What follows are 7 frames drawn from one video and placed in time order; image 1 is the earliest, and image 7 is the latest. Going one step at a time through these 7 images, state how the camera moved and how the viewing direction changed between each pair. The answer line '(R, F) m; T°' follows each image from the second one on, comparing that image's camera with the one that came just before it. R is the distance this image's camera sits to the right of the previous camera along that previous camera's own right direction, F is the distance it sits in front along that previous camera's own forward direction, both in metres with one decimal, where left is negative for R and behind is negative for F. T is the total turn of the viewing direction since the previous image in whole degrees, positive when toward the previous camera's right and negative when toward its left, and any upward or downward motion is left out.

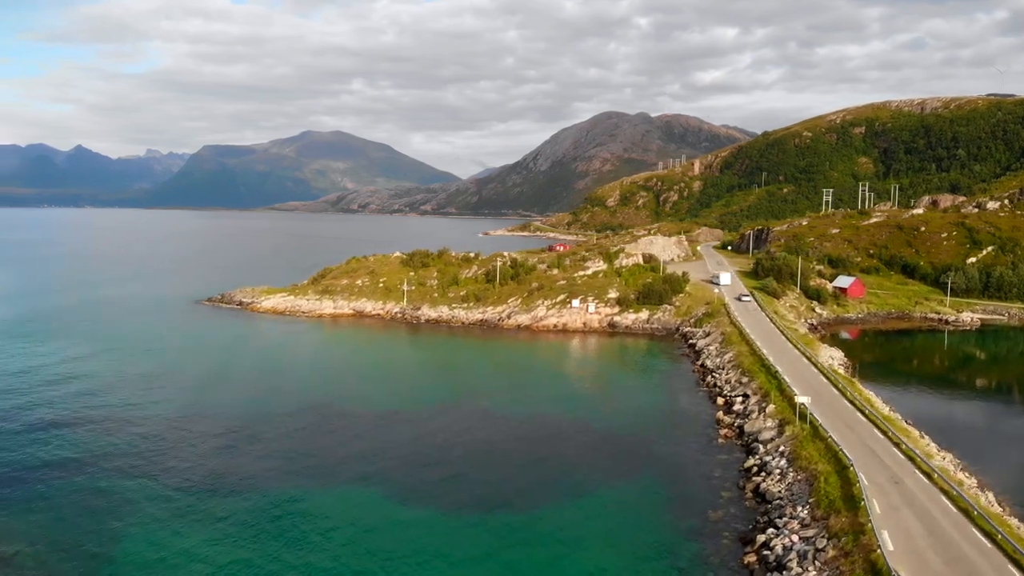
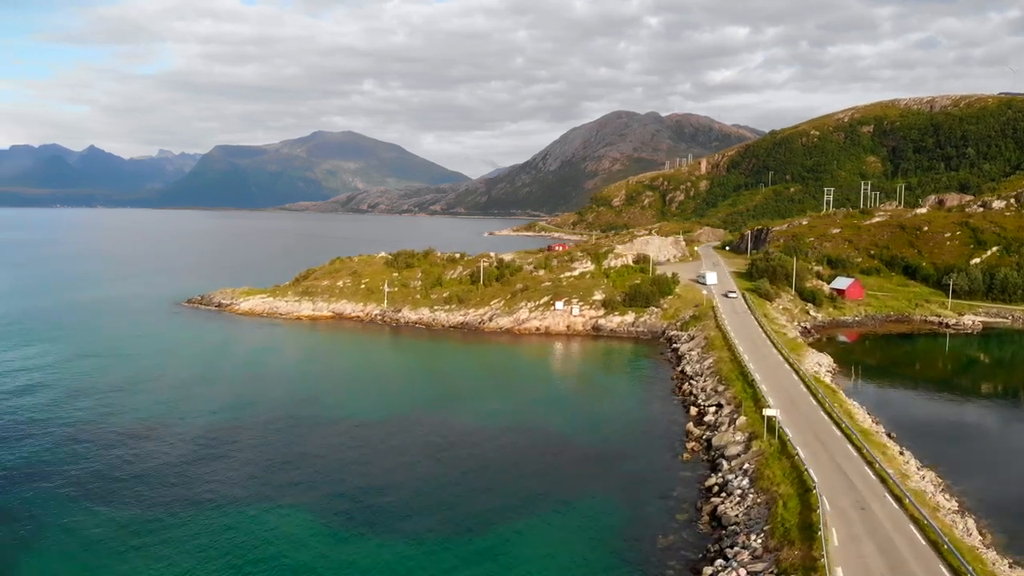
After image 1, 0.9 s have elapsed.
(+3.2, +2.3) m; -1°
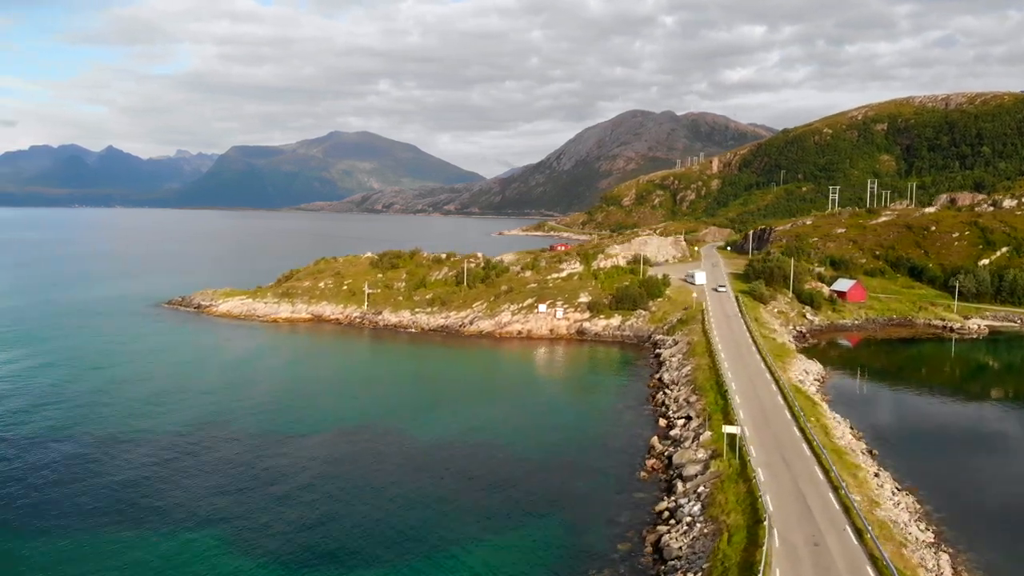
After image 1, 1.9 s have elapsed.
(+3.6, +2.5) m; -1°
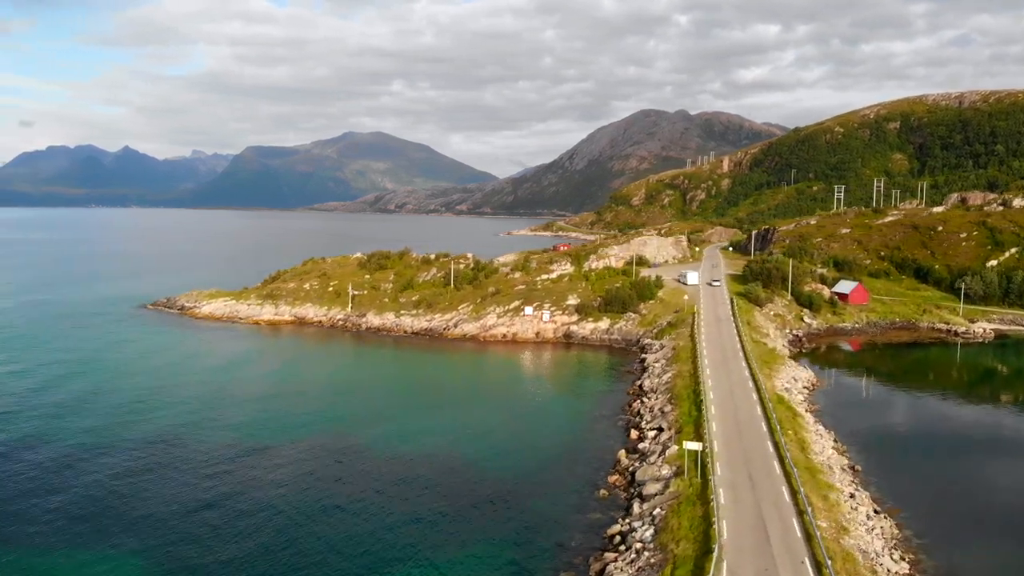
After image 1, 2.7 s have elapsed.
(+2.9, +2.0) m; -1°
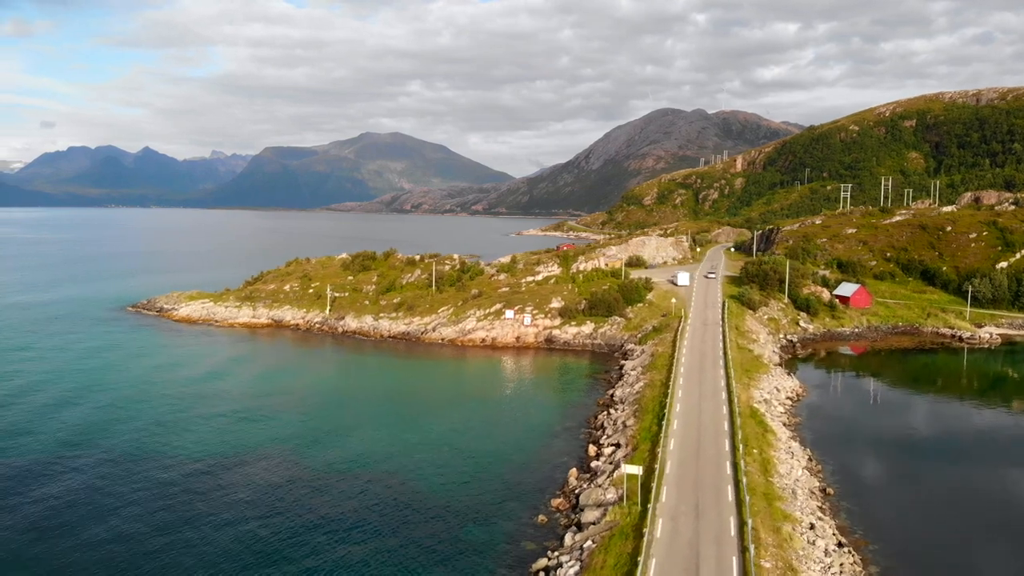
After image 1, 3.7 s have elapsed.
(+3.7, +2.5) m; -1°
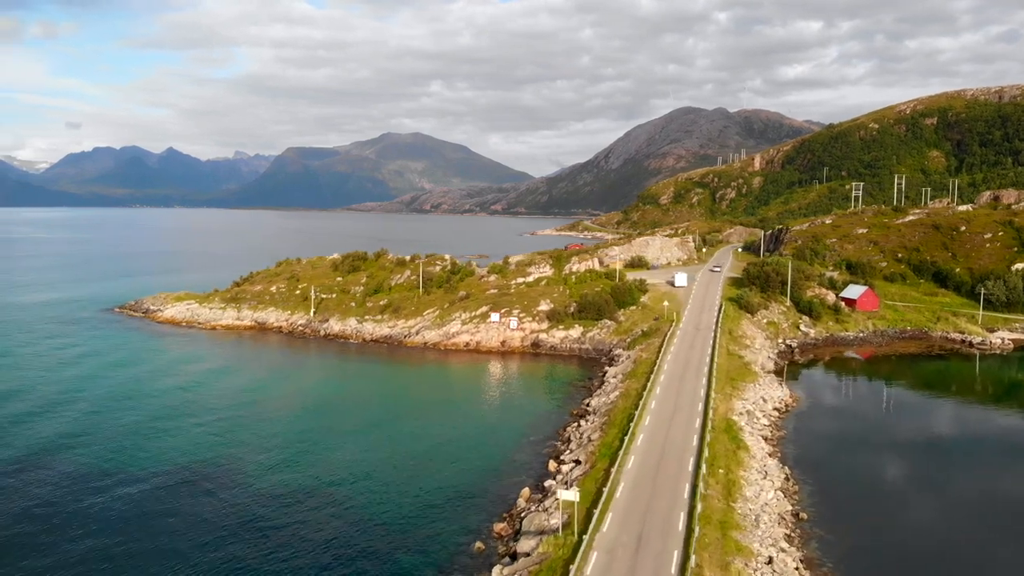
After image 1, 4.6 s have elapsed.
(+3.4, +2.2) m; -2°
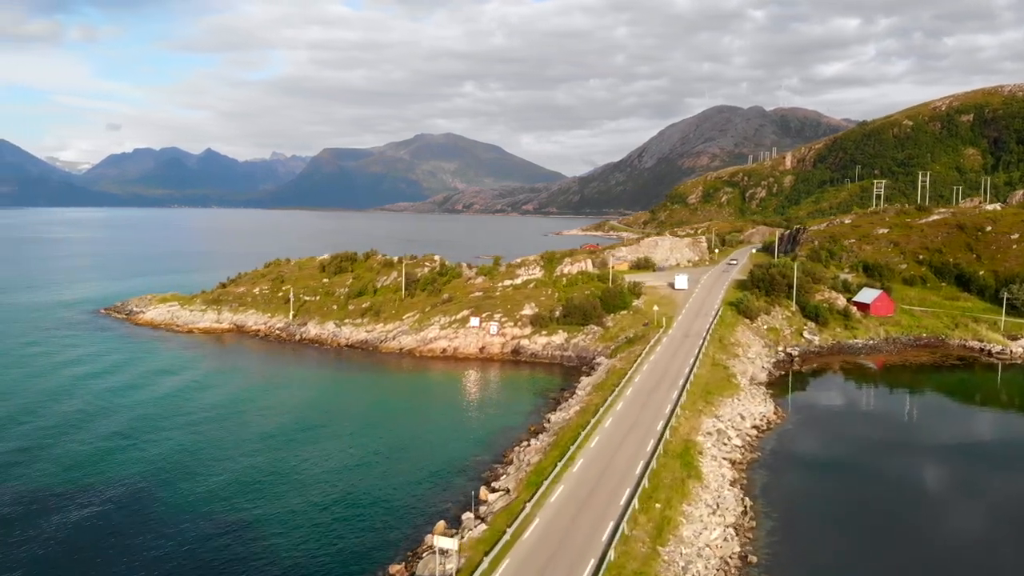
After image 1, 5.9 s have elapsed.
(+4.9, +3.2) m; -3°
